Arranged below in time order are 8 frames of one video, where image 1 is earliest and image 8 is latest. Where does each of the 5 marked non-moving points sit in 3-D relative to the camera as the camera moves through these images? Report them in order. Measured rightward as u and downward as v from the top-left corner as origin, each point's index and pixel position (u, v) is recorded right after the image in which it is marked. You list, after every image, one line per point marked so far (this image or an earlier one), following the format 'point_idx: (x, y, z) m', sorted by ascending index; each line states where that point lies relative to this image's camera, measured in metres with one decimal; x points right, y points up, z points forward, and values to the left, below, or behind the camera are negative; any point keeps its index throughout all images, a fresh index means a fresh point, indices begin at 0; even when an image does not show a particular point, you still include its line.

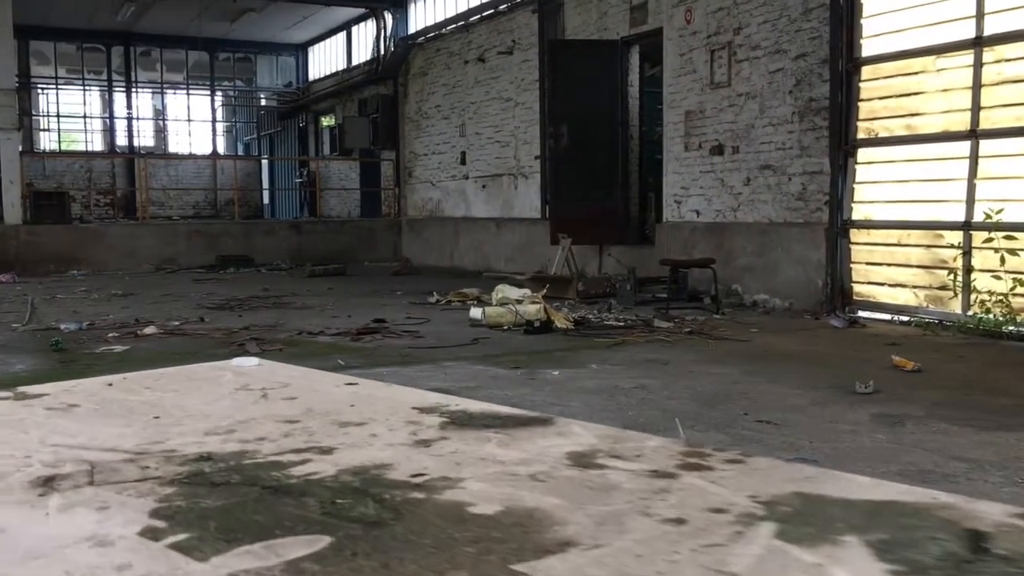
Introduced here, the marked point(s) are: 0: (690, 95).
0: (+1.5, +1.7, +8.6) m
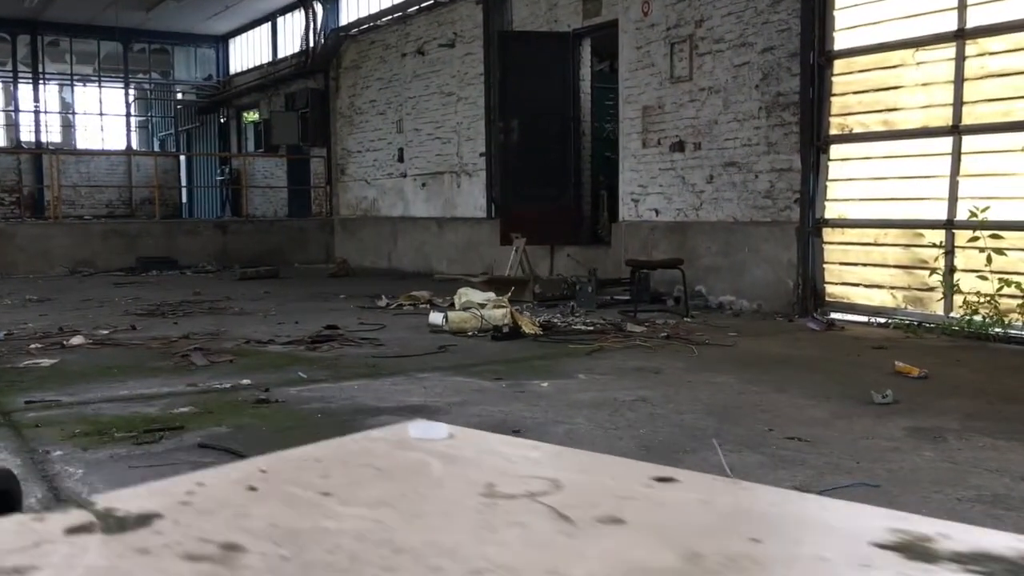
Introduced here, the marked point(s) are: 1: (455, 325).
0: (+1.1, +1.7, +8.3) m
1: (-0.4, -0.2, +6.2) m
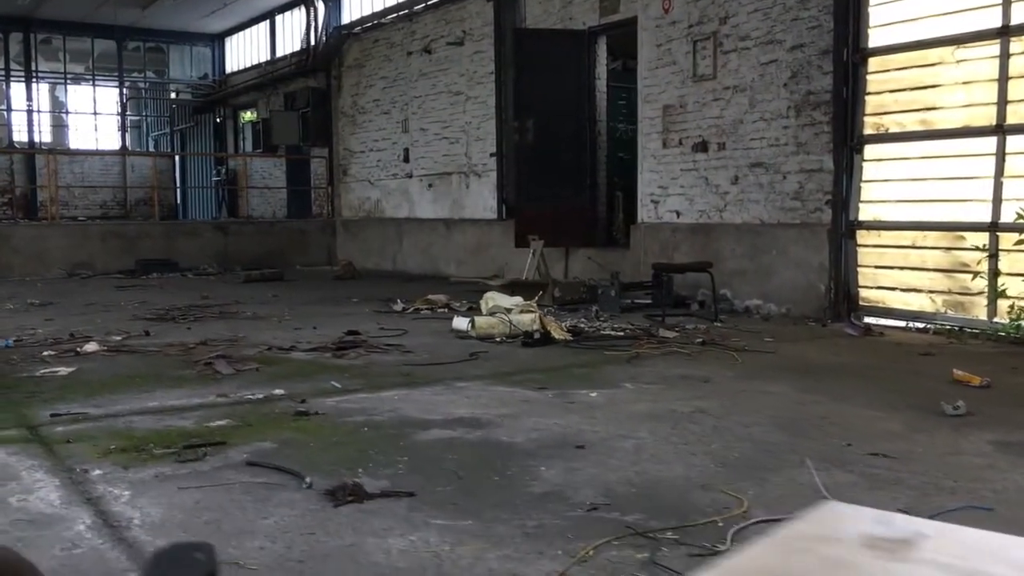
0: (+1.3, +1.6, +8.1) m
1: (-0.2, -0.3, +6.0) m
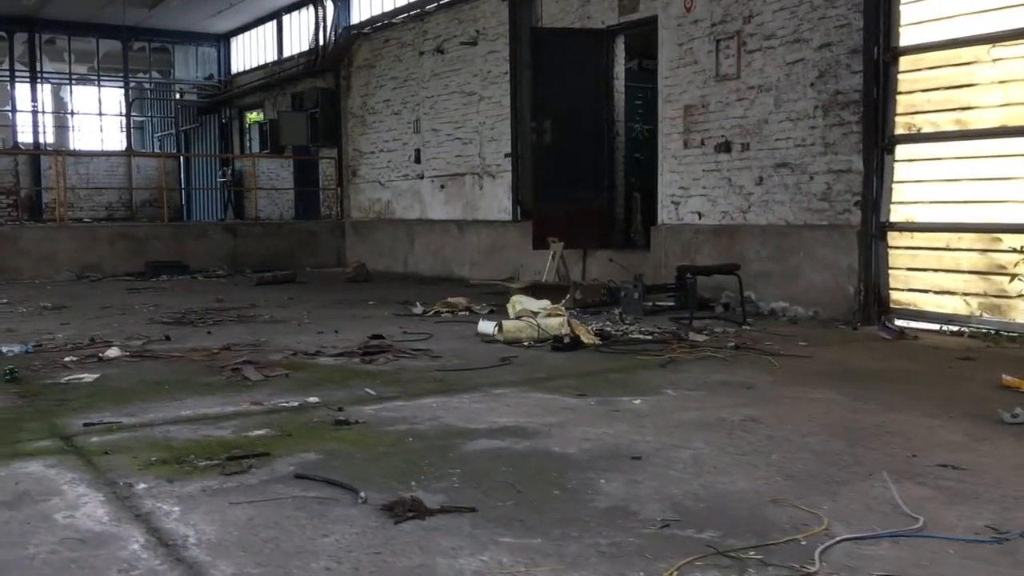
0: (+1.4, +1.6, +8.0) m
1: (0.0, -0.3, +5.9) m
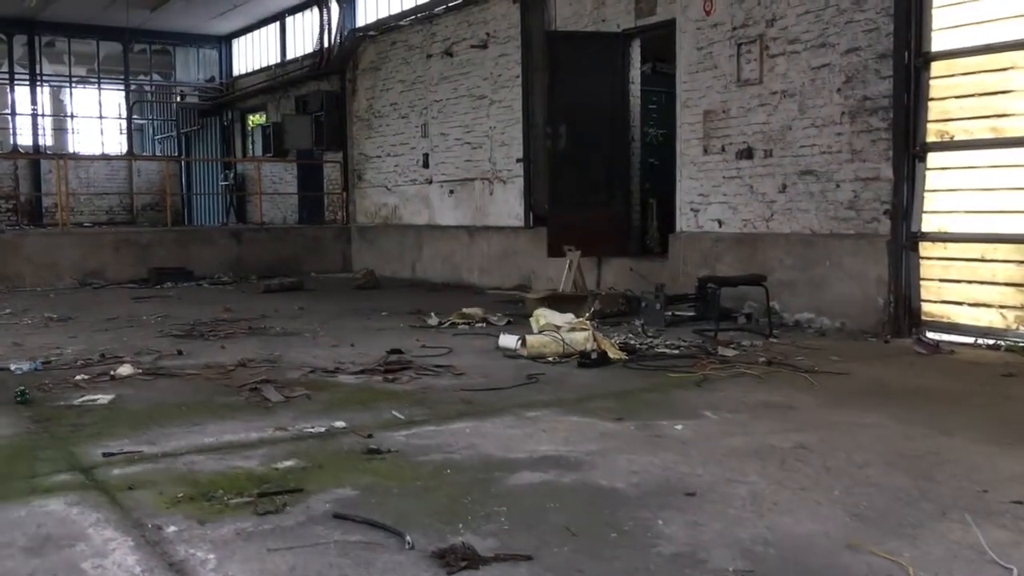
0: (+1.6, +1.5, +7.9) m
1: (+0.1, -0.4, +5.7) m
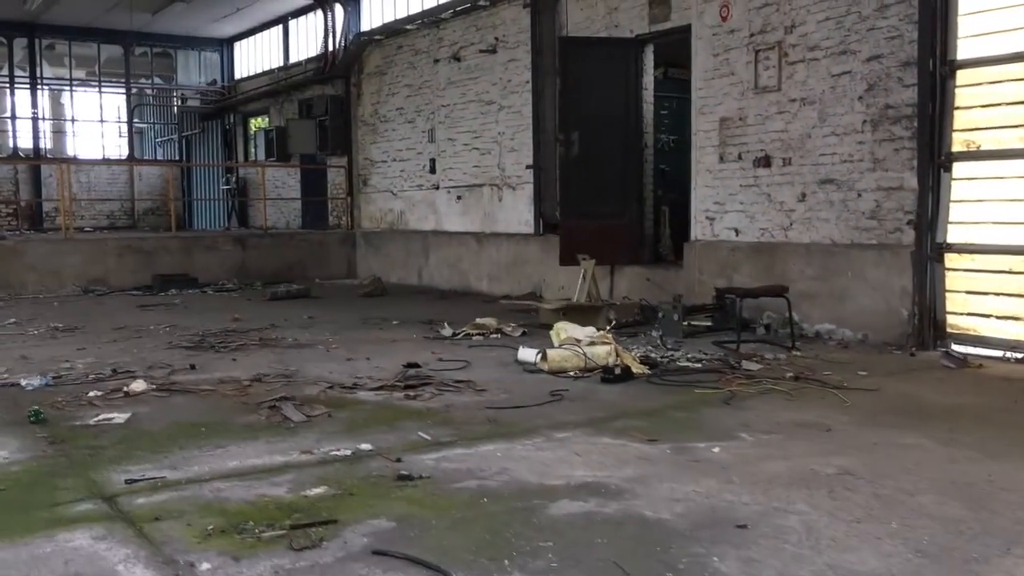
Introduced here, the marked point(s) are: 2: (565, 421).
0: (+1.7, +1.5, +7.8) m
1: (+0.2, -0.4, +5.6) m
2: (+0.2, -0.6, +4.5) m
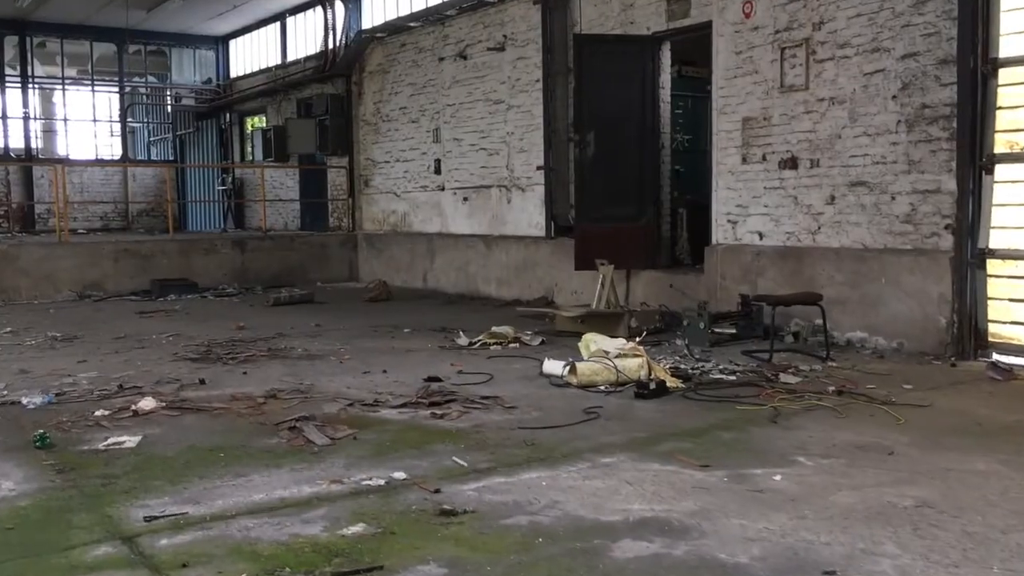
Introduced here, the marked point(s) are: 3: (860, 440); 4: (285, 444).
0: (+1.8, +1.4, +7.5) m
1: (+0.4, -0.5, +5.3) m
2: (+0.4, -0.7, +4.2) m
3: (+1.5, -0.6, +4.2) m
4: (-1.0, -0.7, +4.3) m
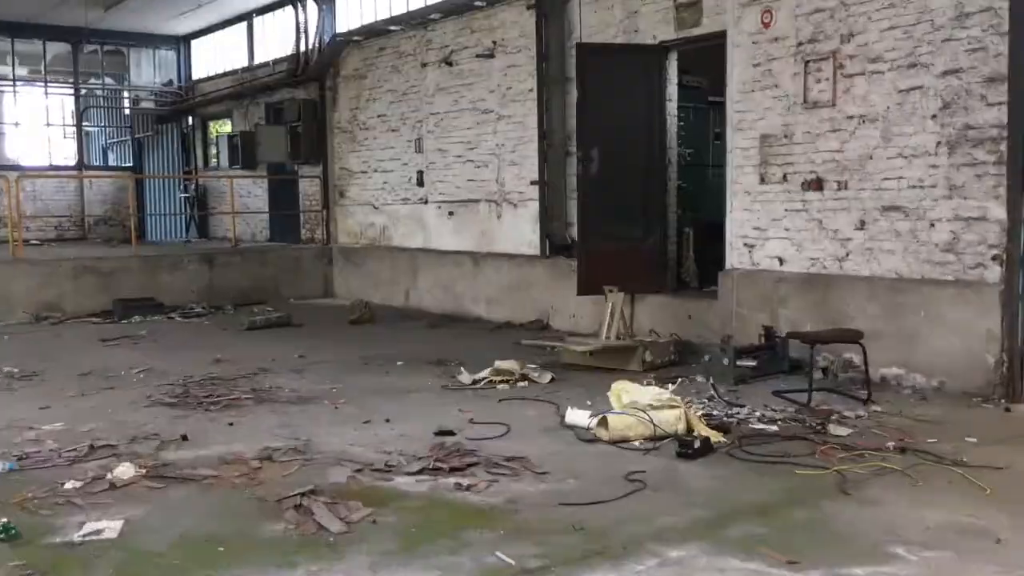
0: (+1.8, +1.2, +7.0) m
1: (+0.5, -0.7, +4.8) m
2: (+0.6, -0.9, +3.7) m
3: (+1.6, -0.9, +3.7) m
4: (-0.8, -0.9, +3.7) m
